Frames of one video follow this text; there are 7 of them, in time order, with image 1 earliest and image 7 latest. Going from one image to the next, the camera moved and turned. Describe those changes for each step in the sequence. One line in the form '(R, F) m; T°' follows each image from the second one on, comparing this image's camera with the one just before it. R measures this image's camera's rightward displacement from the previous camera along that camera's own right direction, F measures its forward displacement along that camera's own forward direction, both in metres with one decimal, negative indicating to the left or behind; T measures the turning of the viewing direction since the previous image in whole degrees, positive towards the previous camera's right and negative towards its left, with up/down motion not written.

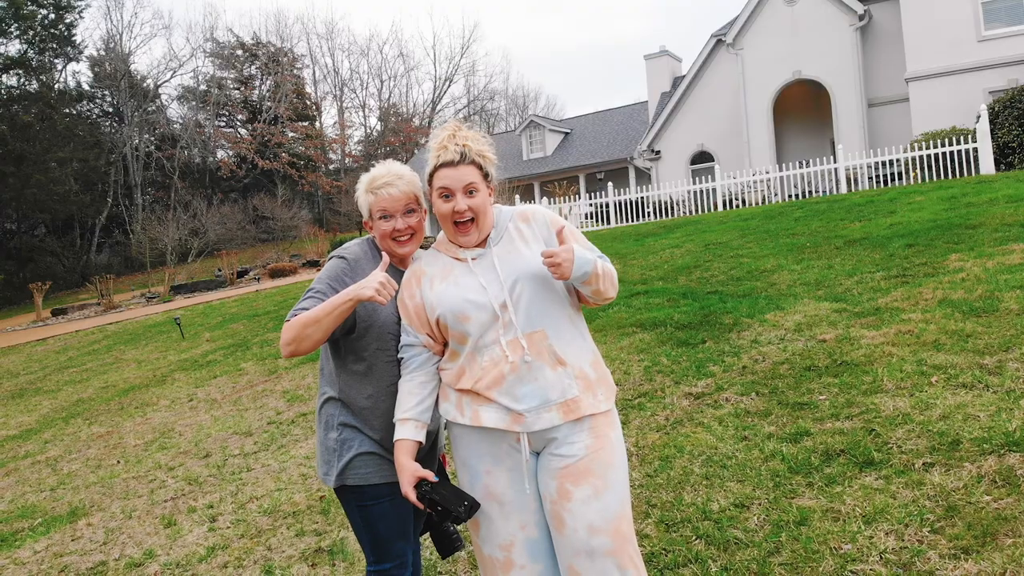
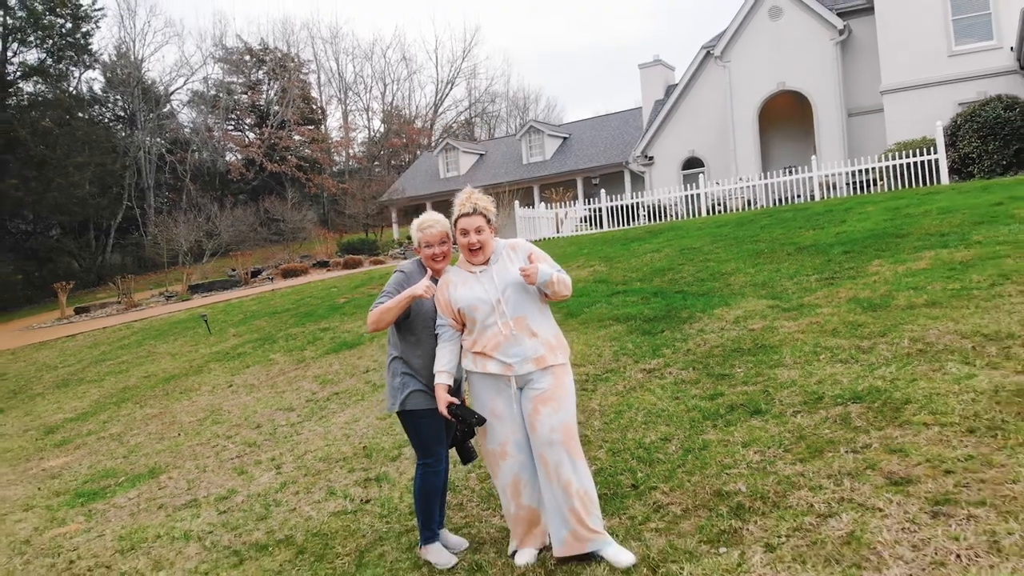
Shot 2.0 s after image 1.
(0.0, -1.0) m; 0°
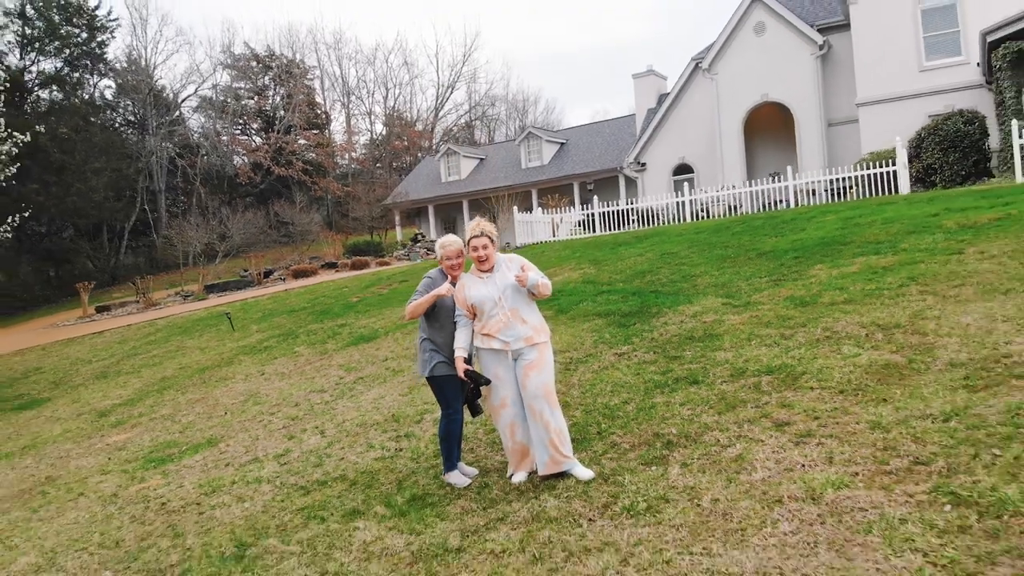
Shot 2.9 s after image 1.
(0.0, -1.1) m; 0°
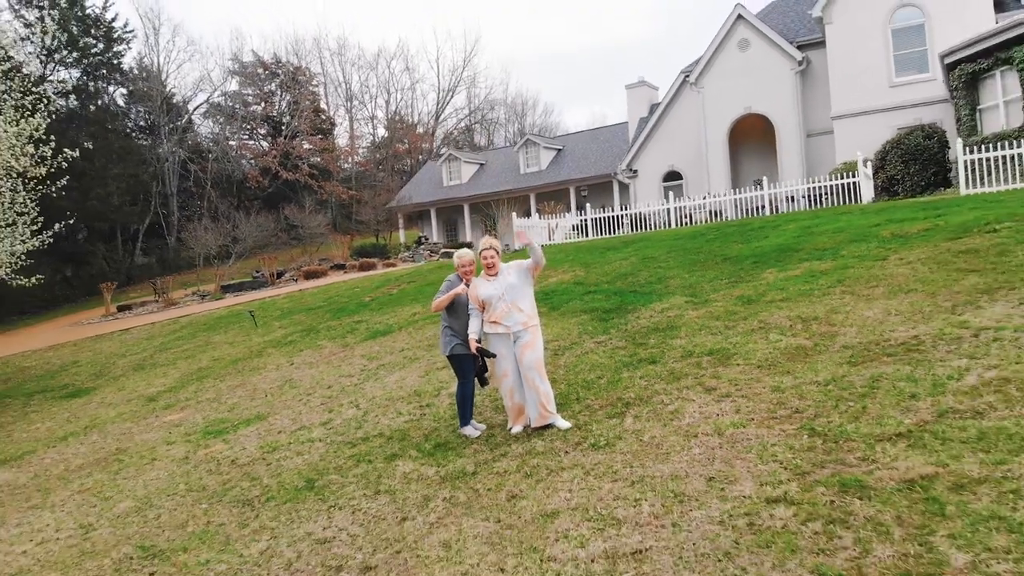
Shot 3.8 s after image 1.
(0.0, -1.3) m; 0°
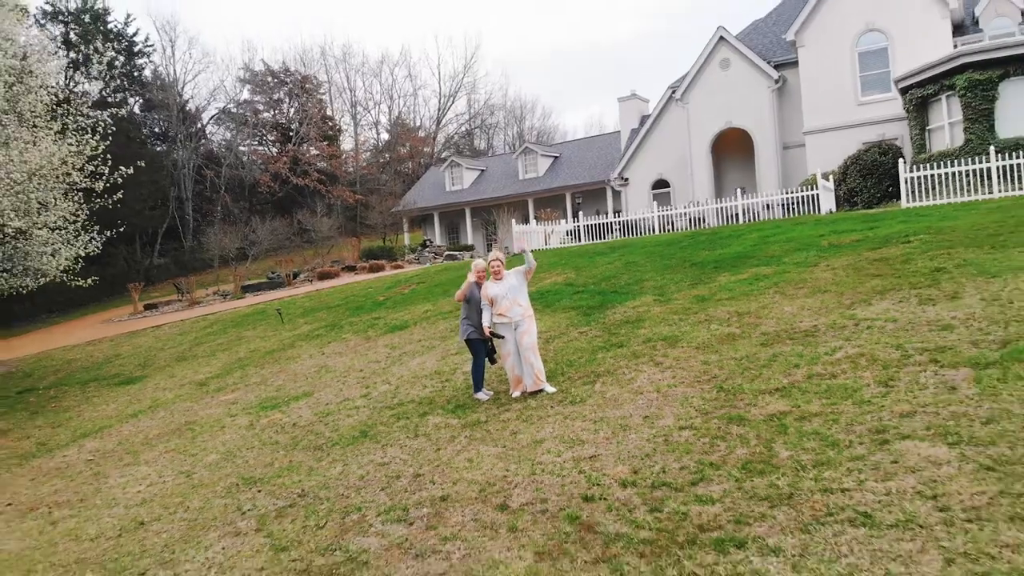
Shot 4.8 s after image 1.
(0.0, -1.8) m; 0°
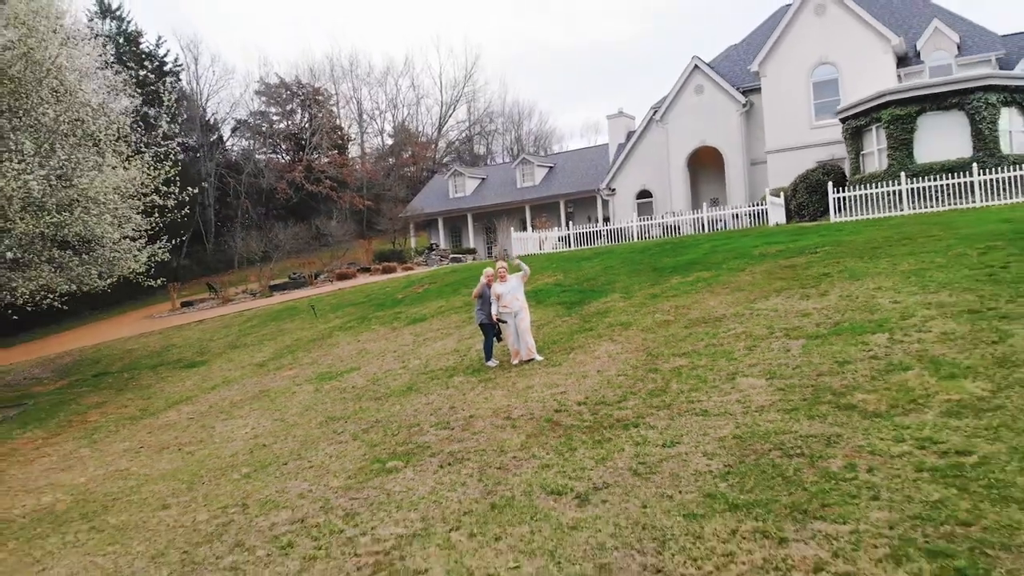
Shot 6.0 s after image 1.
(0.0, -3.0) m; 0°
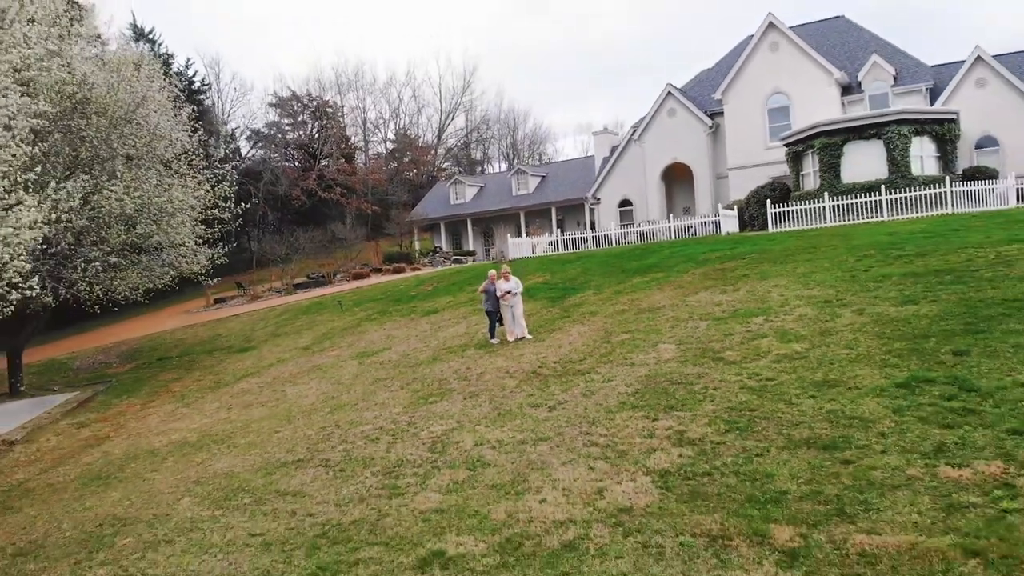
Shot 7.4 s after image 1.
(0.0, -3.7) m; 0°
